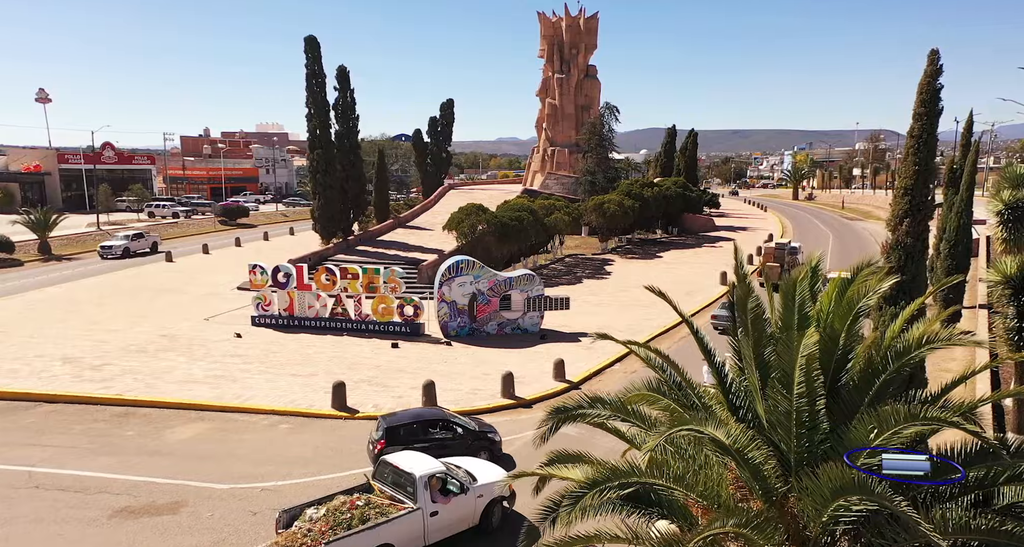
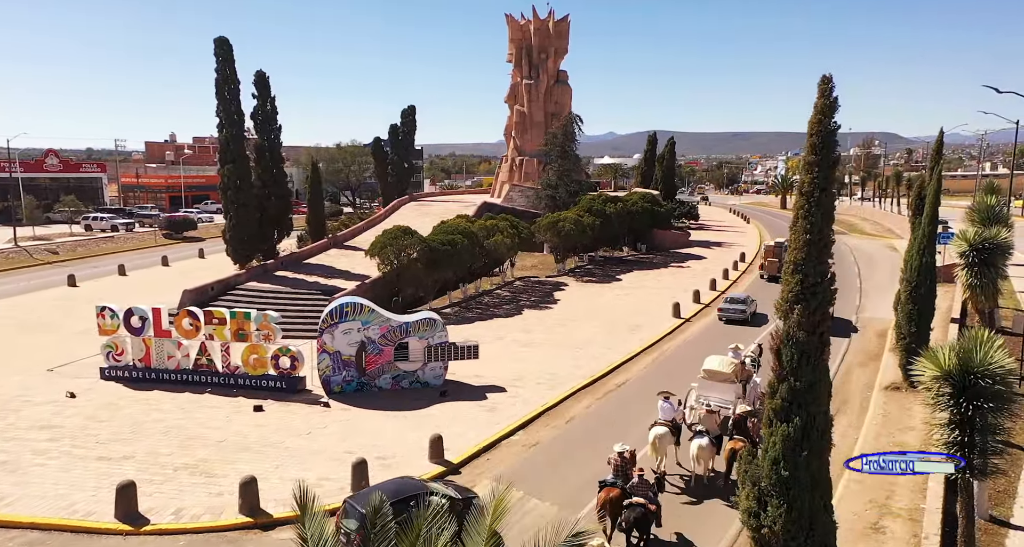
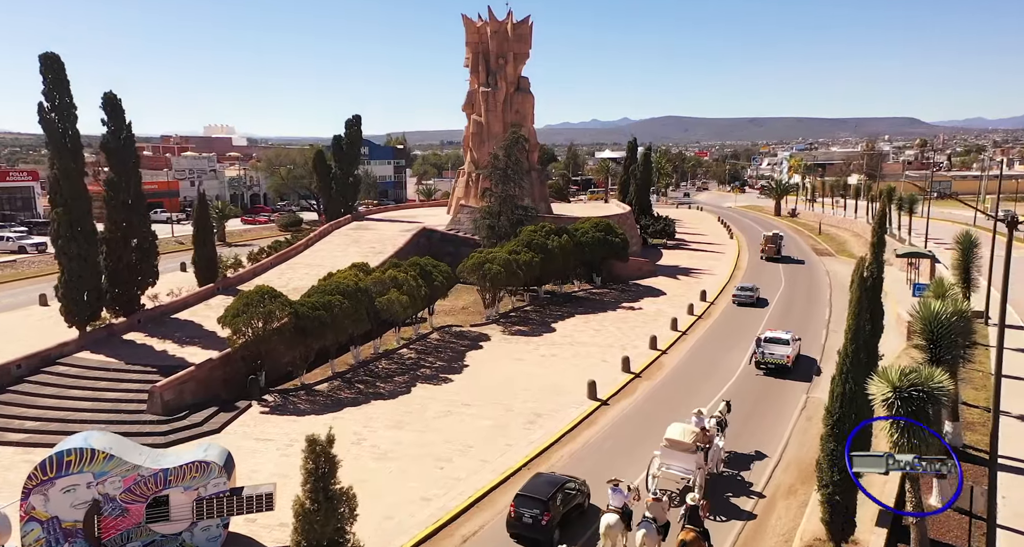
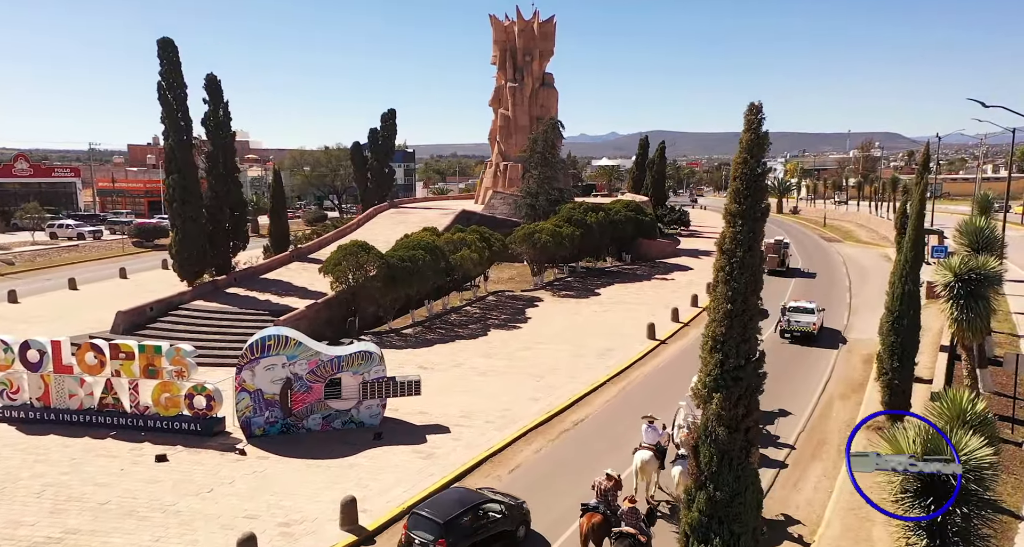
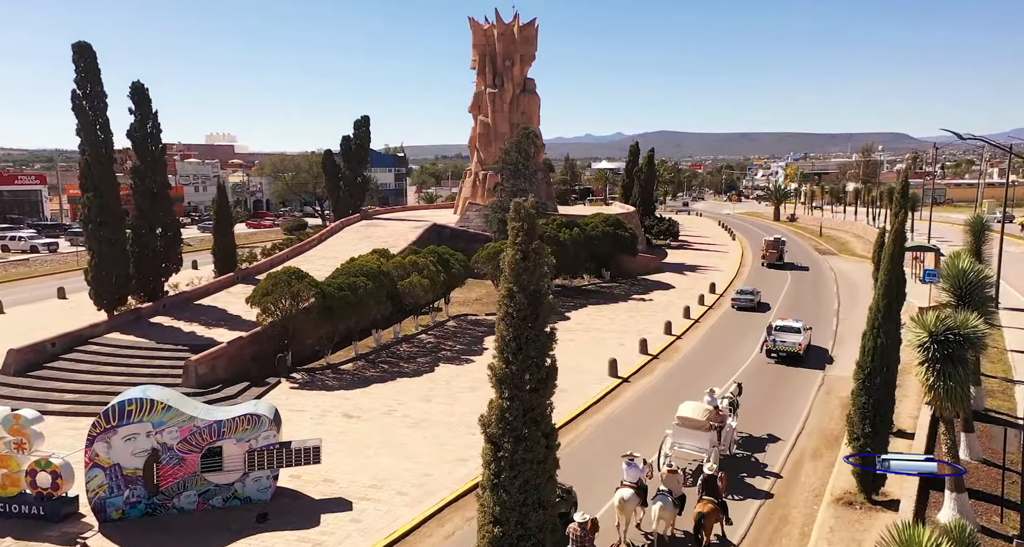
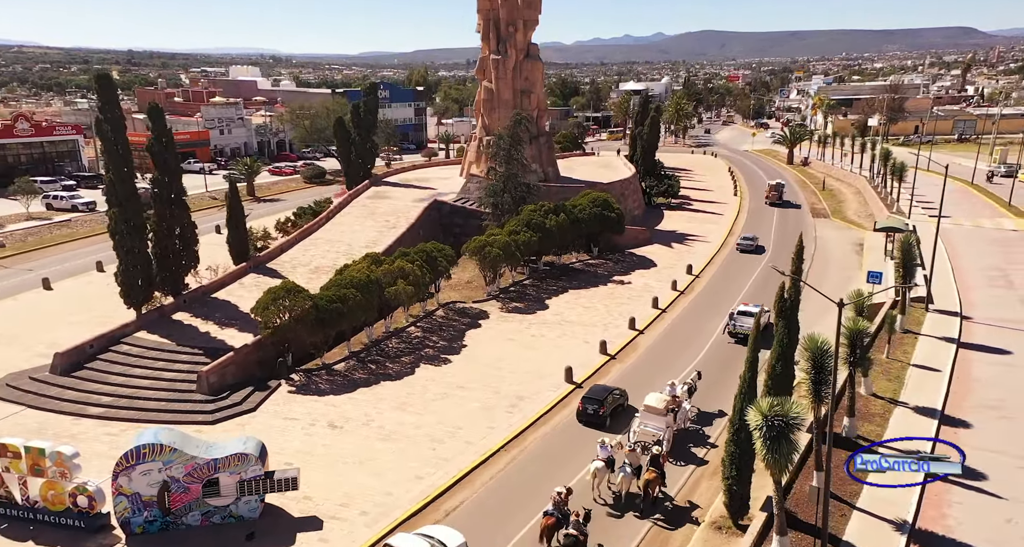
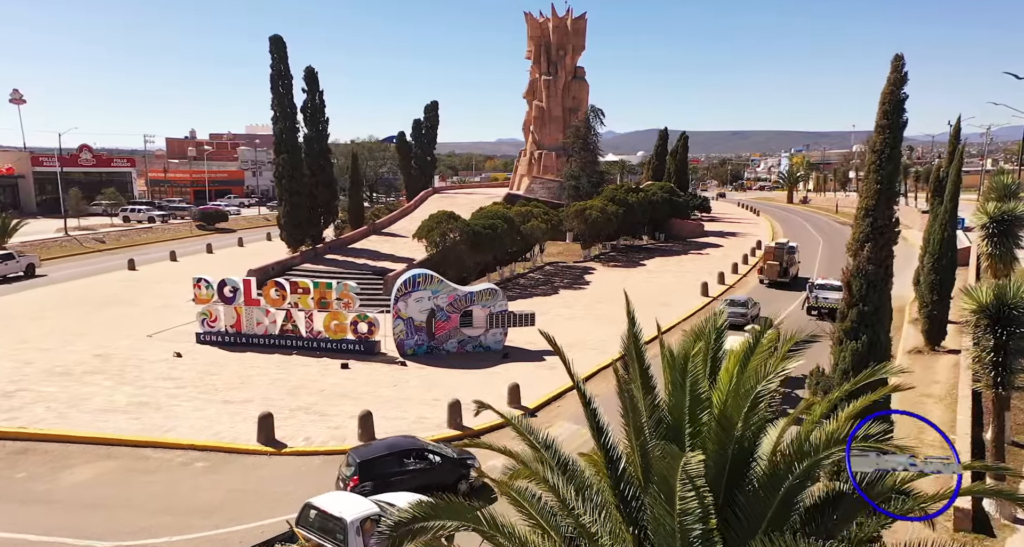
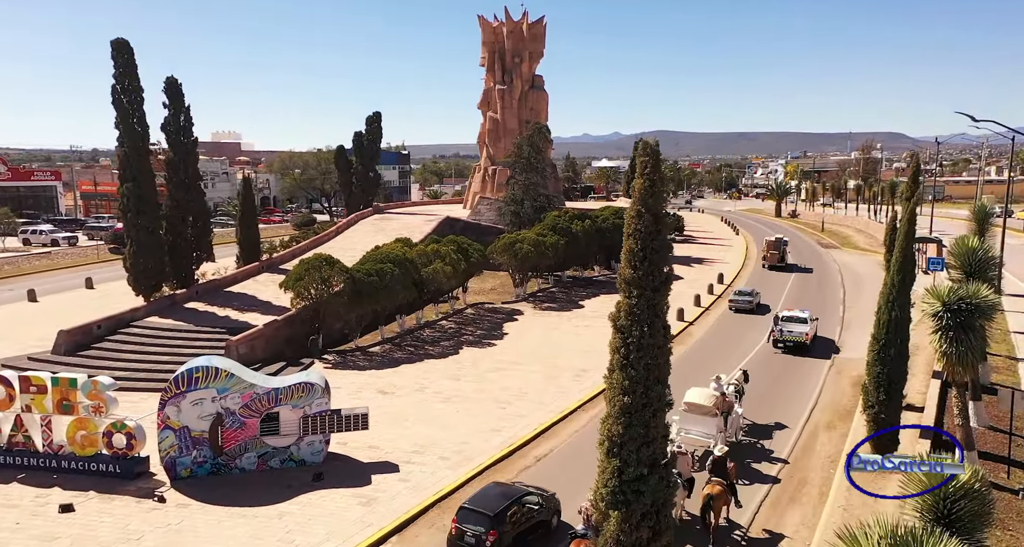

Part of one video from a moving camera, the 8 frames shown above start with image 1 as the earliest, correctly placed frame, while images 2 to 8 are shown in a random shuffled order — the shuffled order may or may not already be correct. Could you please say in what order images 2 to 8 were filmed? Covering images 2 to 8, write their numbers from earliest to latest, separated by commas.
7, 2, 4, 8, 5, 3, 6
